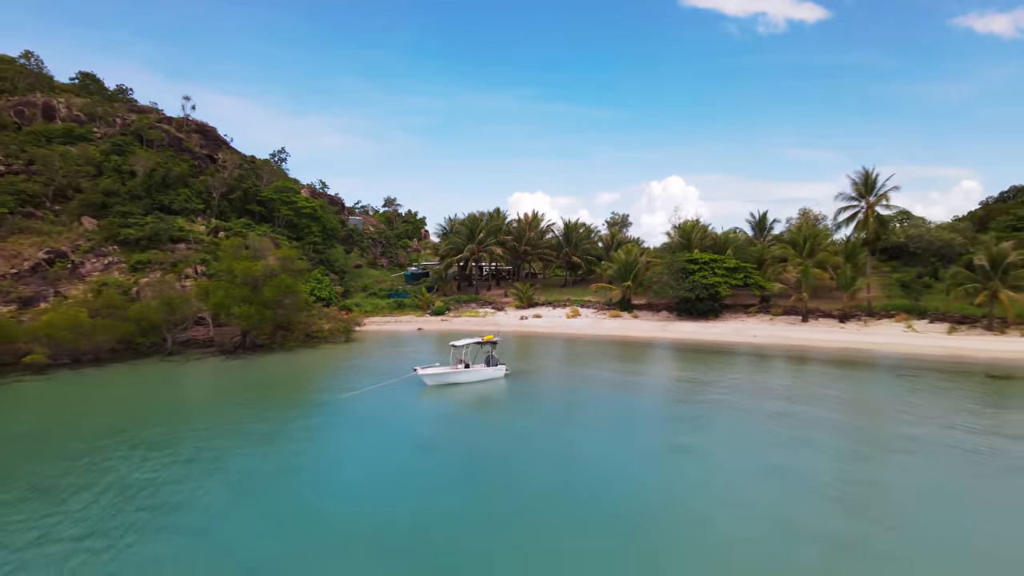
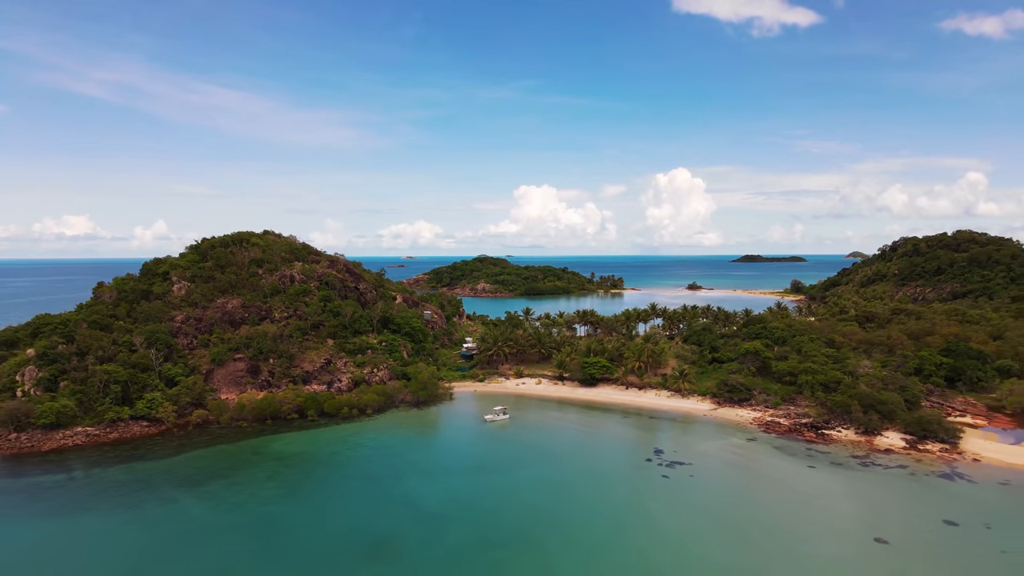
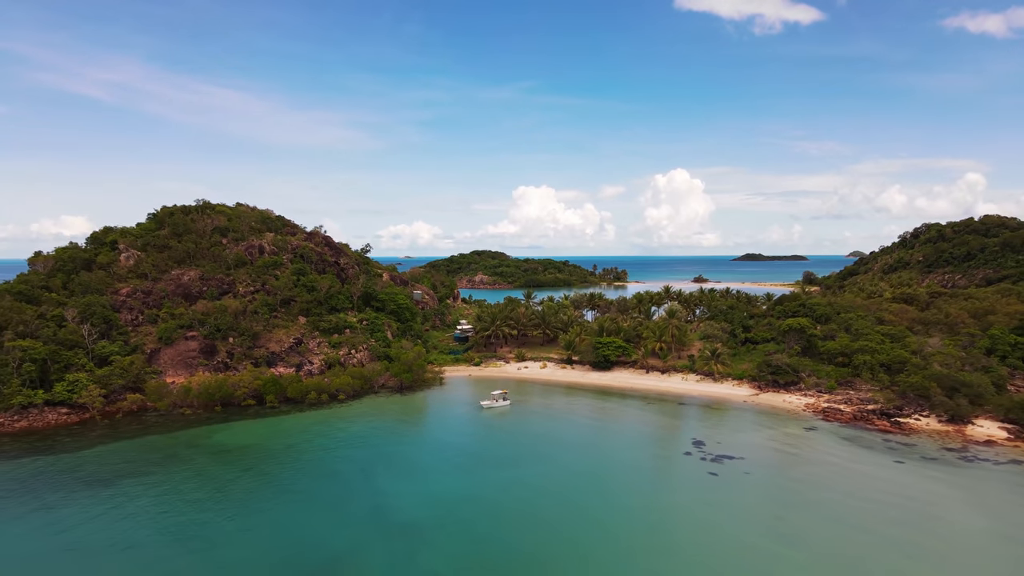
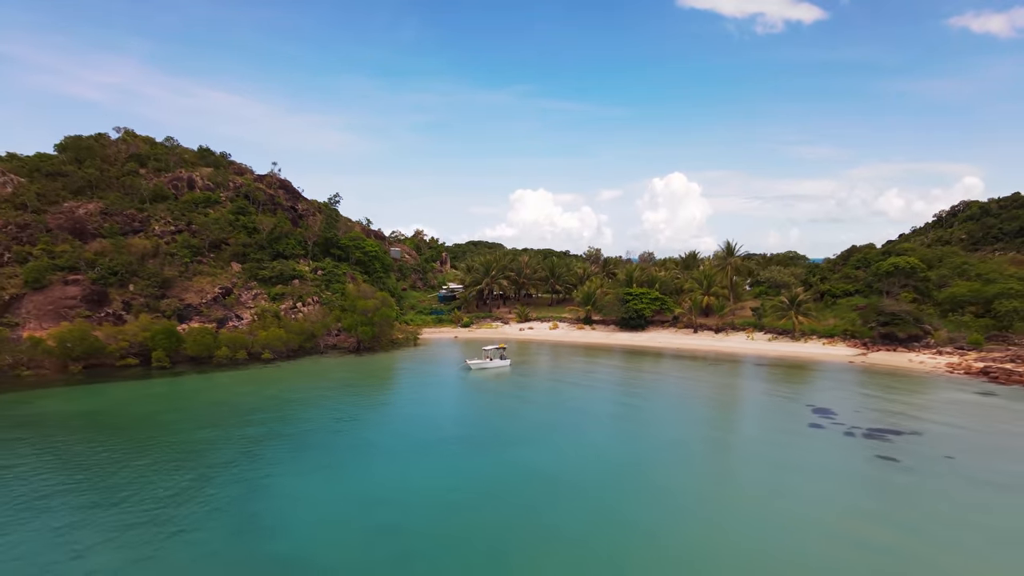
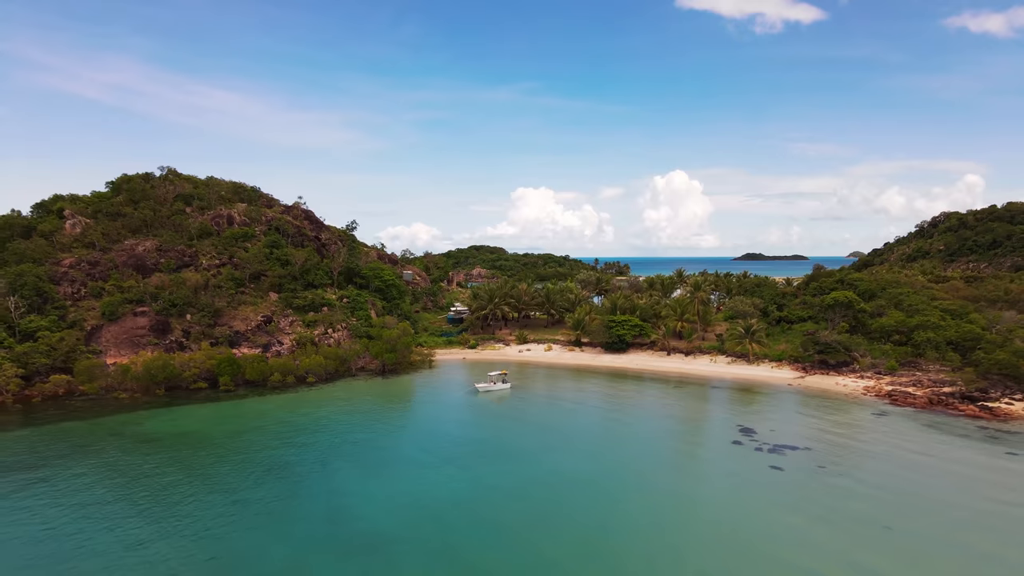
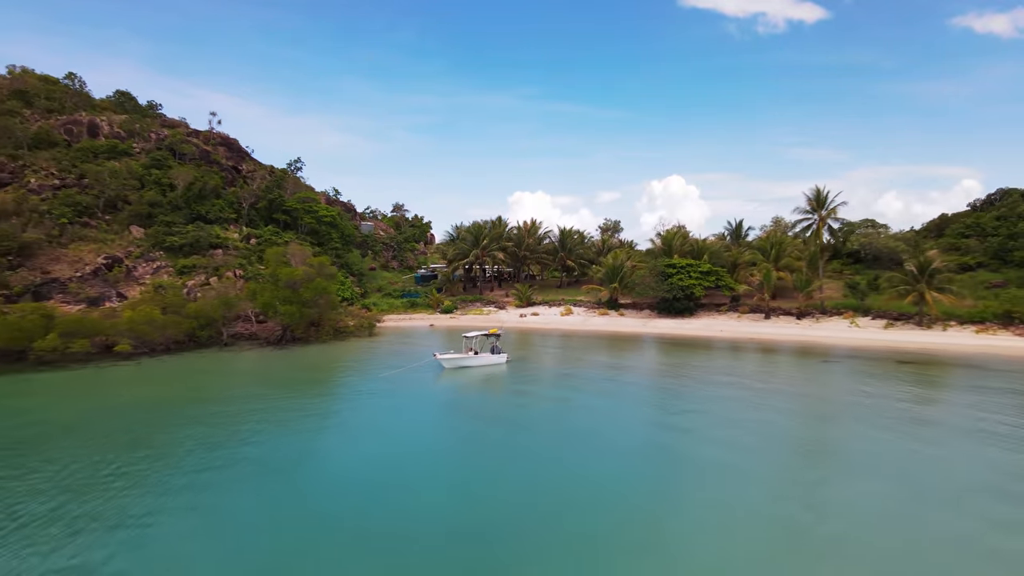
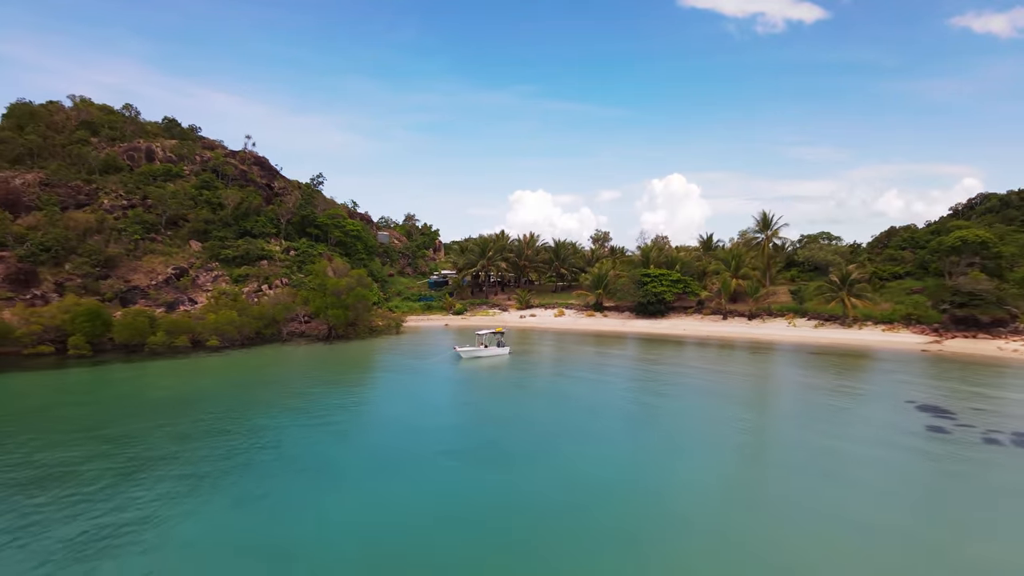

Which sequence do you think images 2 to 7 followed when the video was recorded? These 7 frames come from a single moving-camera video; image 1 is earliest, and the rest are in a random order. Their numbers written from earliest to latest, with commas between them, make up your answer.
6, 7, 4, 5, 3, 2
